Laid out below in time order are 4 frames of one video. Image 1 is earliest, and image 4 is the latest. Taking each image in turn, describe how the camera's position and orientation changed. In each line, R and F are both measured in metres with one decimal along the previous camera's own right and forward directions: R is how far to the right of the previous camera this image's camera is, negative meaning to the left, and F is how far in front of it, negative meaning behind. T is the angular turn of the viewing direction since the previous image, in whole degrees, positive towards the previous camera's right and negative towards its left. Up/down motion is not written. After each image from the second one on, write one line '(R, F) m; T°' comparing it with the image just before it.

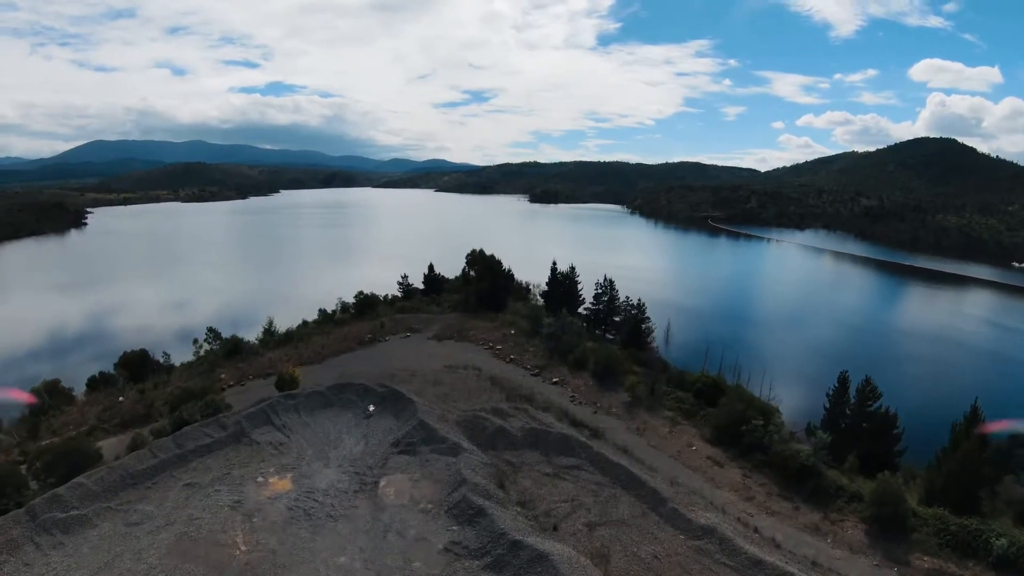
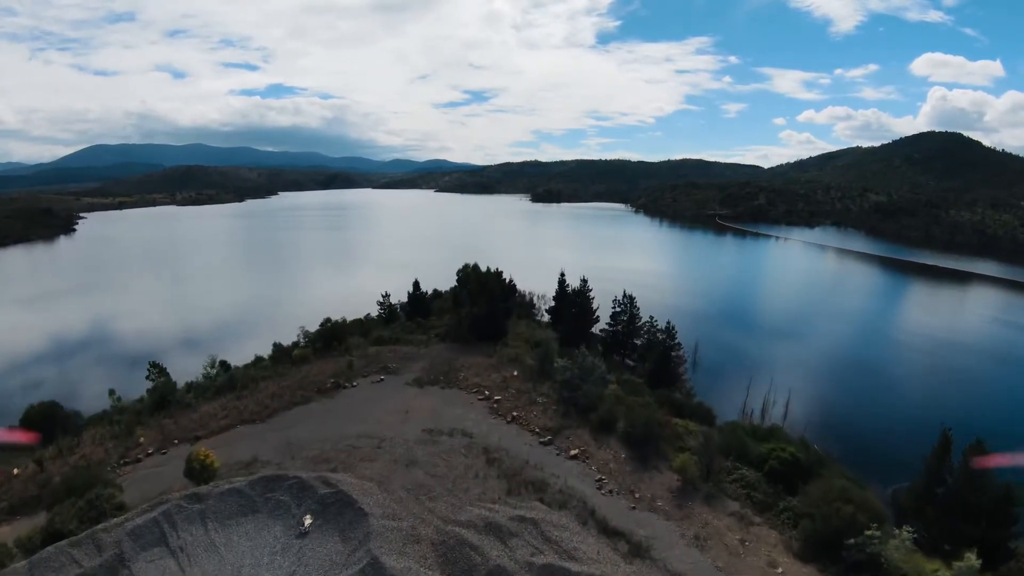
(0.0, +1.5) m; 0°
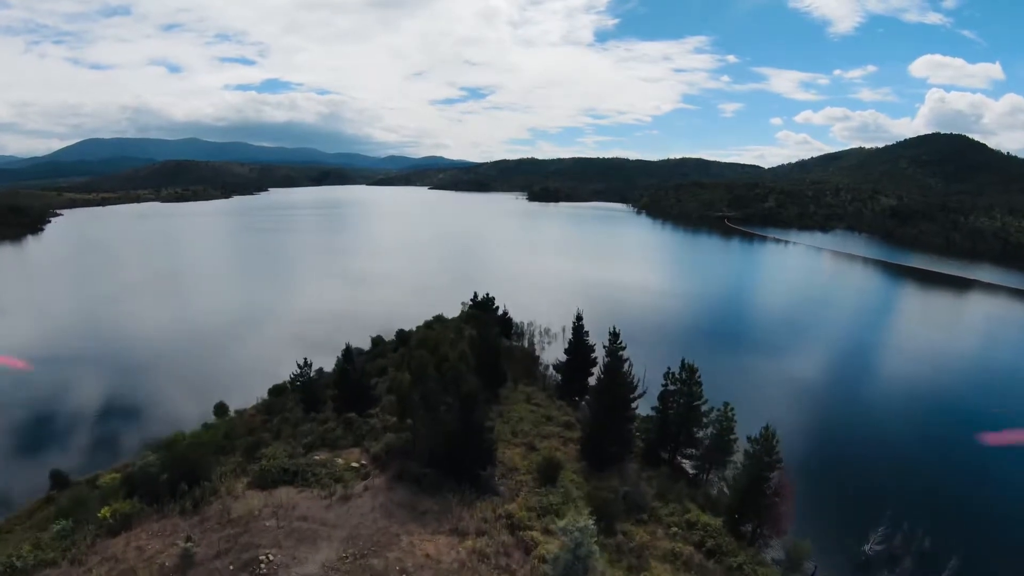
(0.0, +2.8) m; 0°
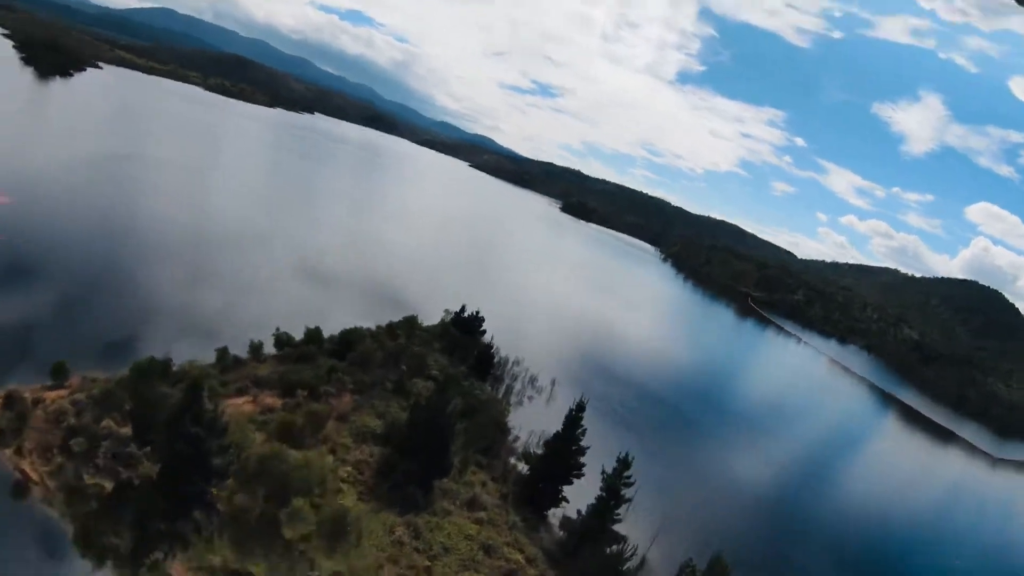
(-0.2, +1.9) m; 0°
